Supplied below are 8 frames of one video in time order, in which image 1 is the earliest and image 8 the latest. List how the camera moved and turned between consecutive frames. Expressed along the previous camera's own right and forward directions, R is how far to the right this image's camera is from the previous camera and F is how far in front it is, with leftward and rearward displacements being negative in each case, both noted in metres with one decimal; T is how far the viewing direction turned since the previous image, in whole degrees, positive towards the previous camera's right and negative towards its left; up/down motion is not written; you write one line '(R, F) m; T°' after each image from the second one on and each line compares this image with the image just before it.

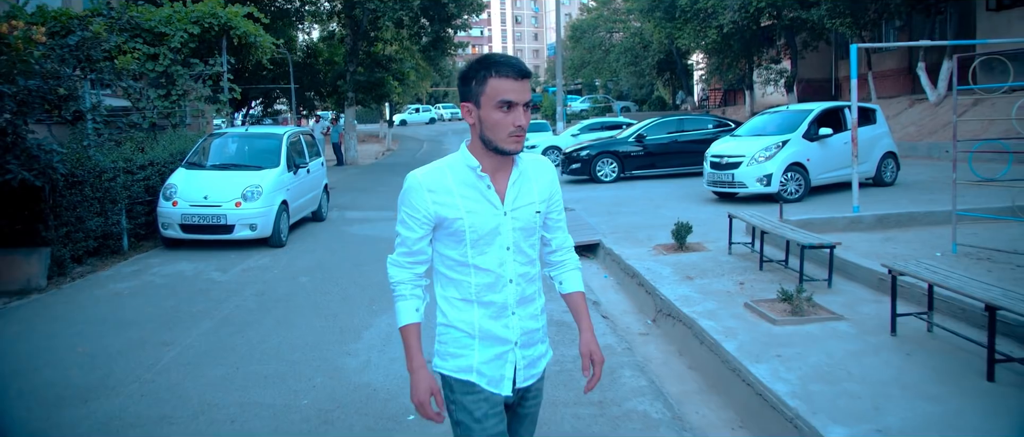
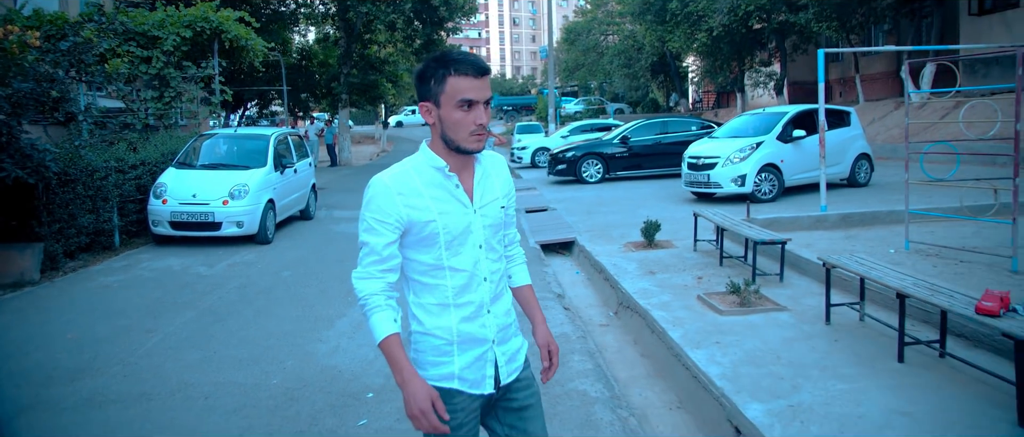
(+0.3, -0.4) m; 0°
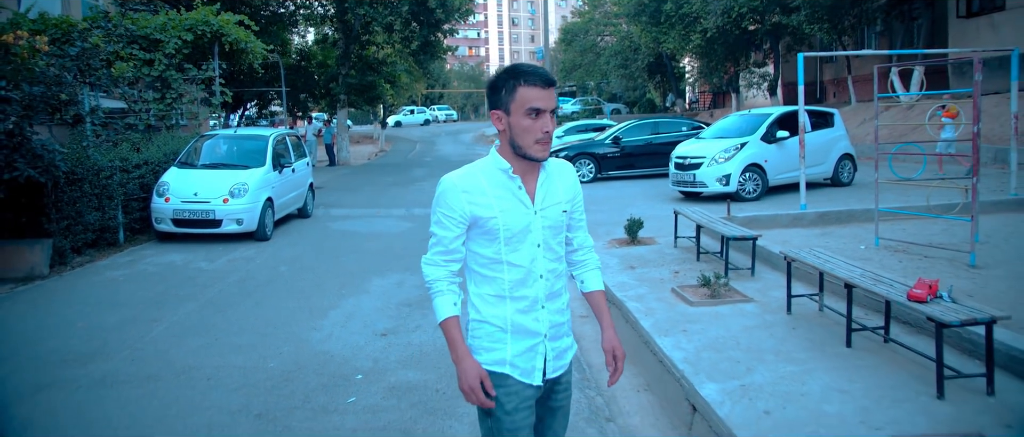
(+0.2, -0.4) m; 0°
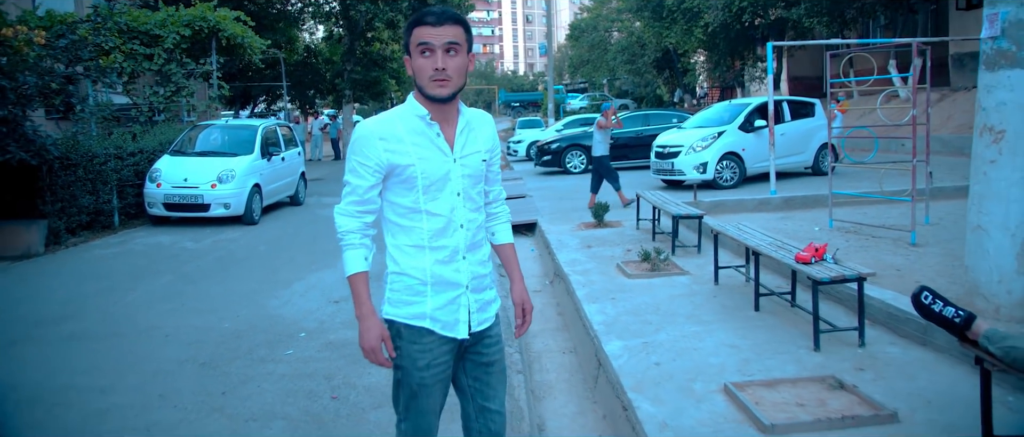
(+0.7, -0.5) m; -1°
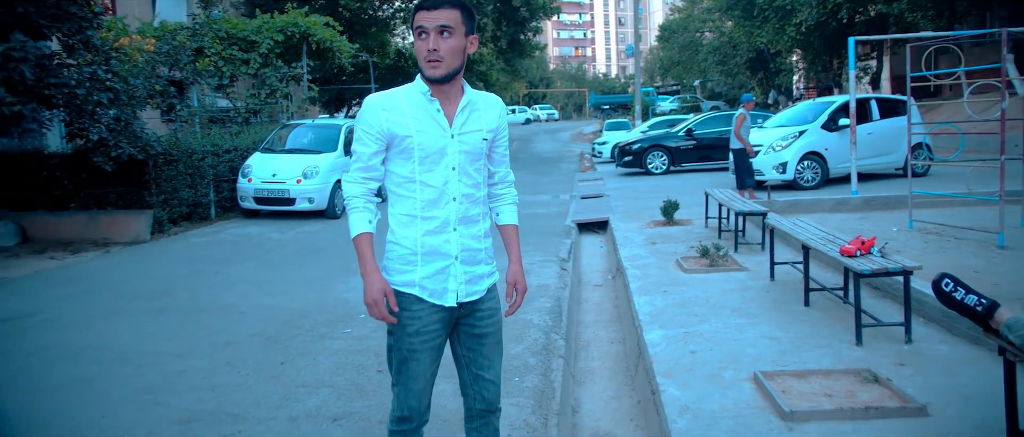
(+0.3, -0.2) m; -7°
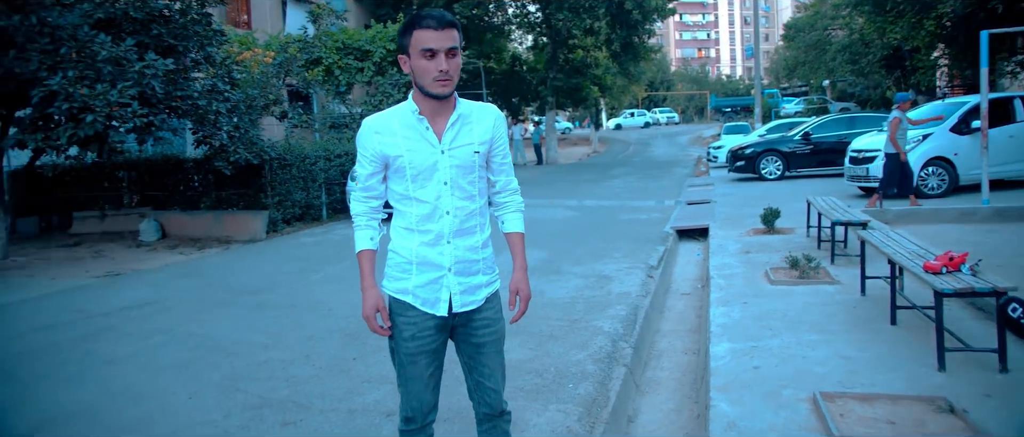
(+0.4, -0.1) m; -9°
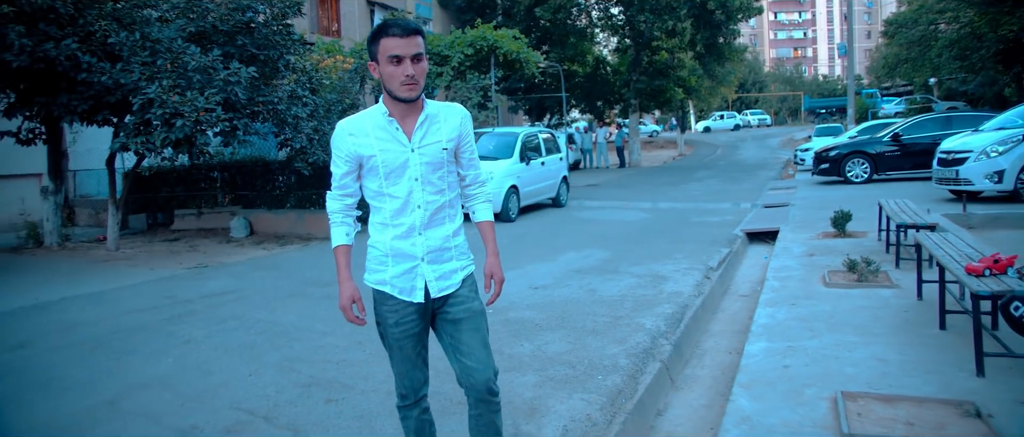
(+0.4, -0.2) m; -7°
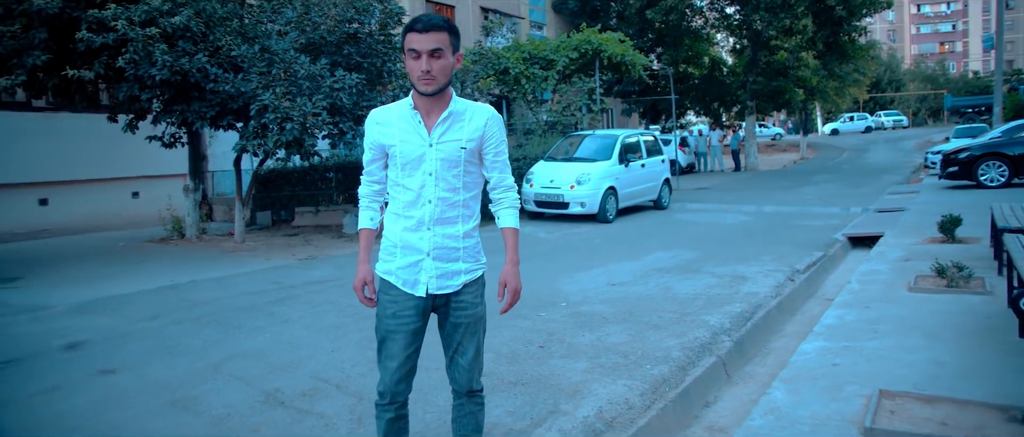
(+0.5, -0.3) m; -9°
